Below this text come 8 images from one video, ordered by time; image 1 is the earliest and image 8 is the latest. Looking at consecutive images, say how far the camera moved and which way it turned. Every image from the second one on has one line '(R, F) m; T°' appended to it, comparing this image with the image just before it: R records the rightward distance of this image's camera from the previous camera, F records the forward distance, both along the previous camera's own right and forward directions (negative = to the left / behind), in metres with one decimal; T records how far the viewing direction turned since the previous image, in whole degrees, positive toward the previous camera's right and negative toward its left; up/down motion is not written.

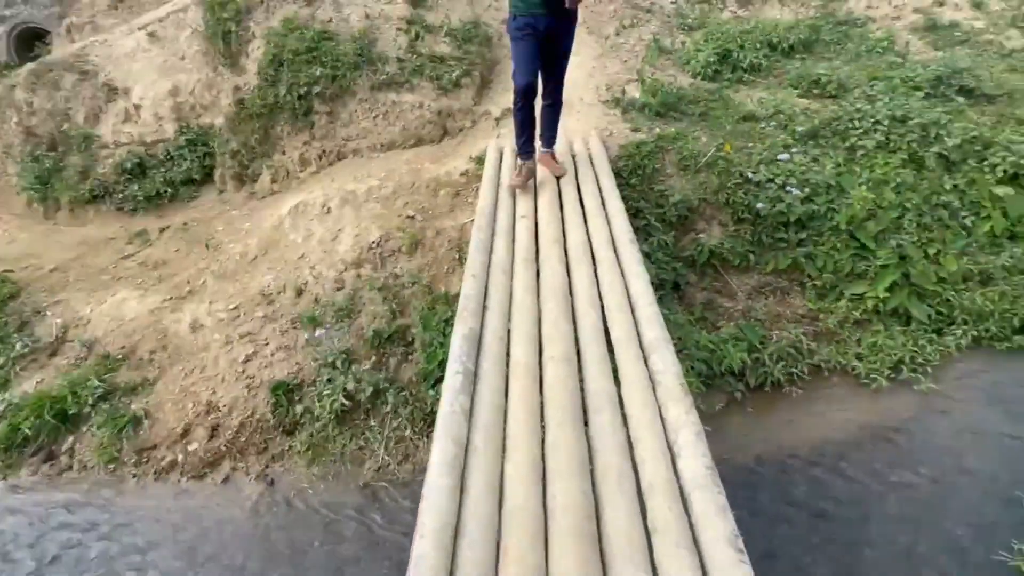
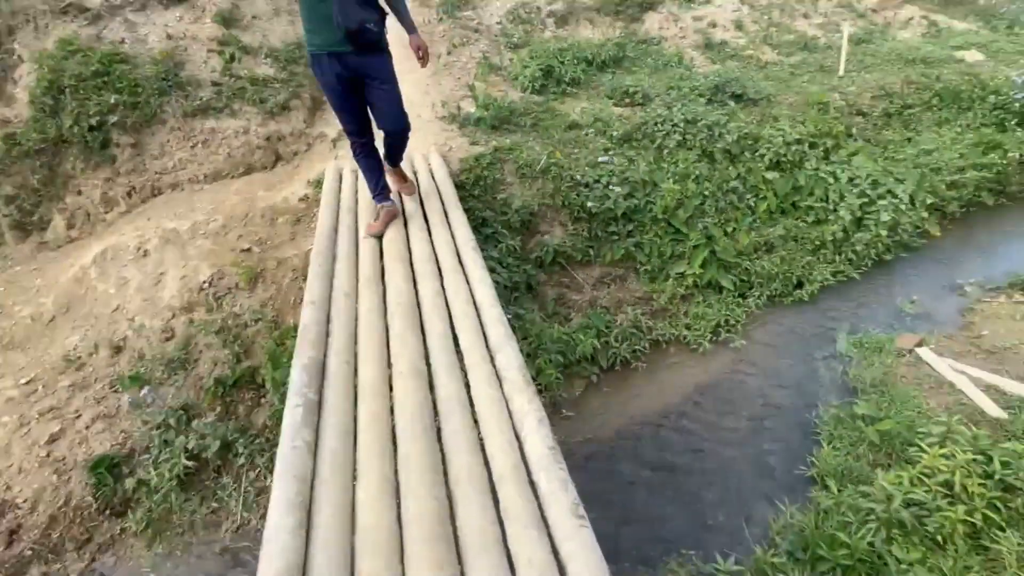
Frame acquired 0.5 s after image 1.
(+0.2, -0.1) m; +14°
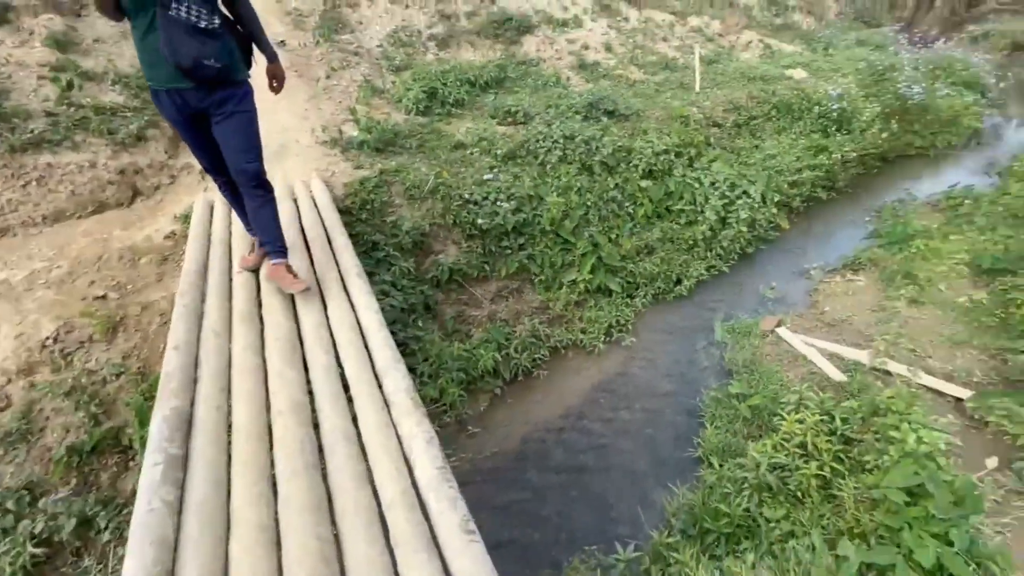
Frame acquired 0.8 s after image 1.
(+0.2, -0.1) m; +10°
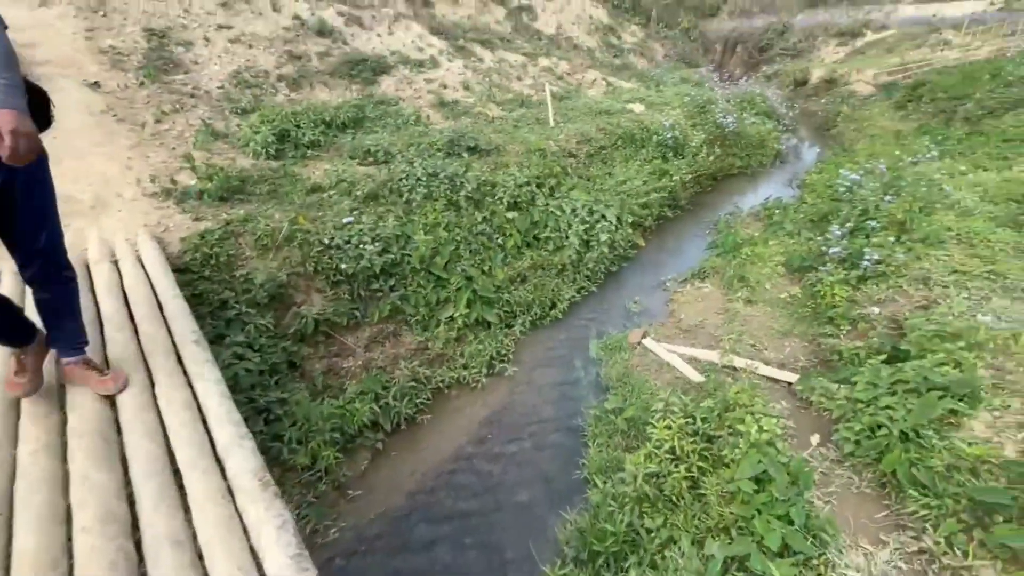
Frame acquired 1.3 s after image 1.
(+0.2, 0.0) m; +13°
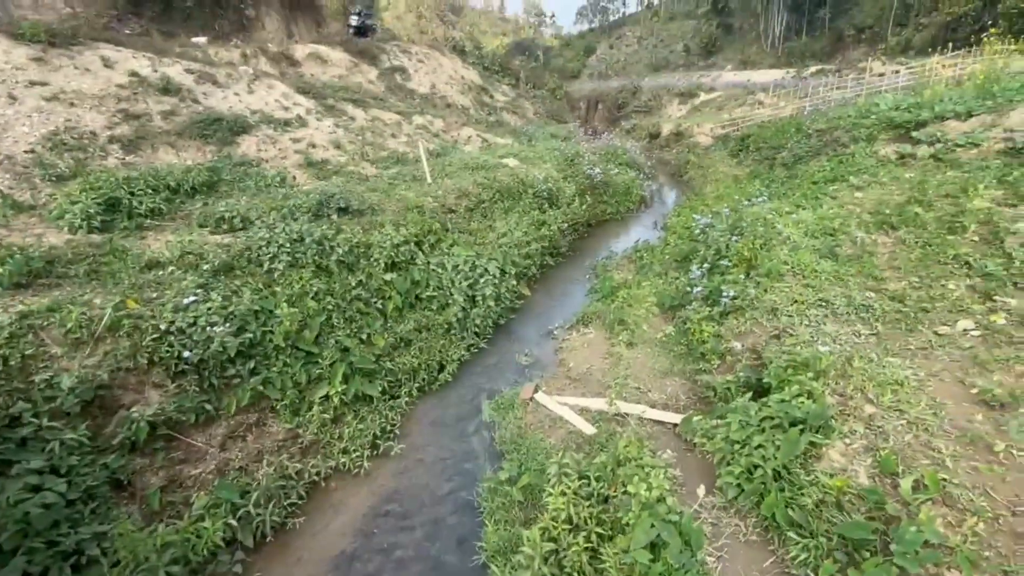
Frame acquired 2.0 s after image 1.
(+0.2, +0.2) m; +12°
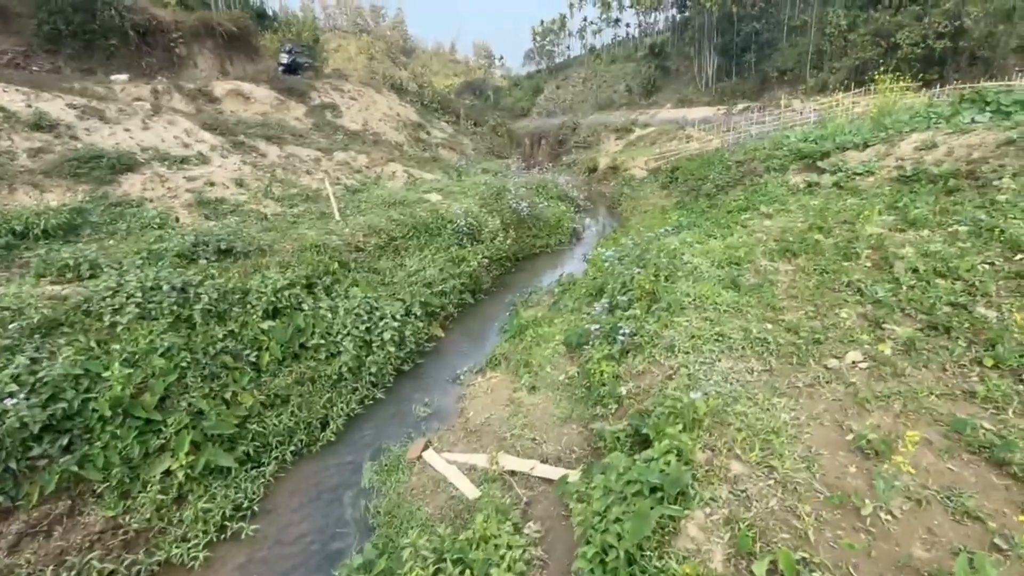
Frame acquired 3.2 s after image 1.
(+0.9, +0.5) m; +5°
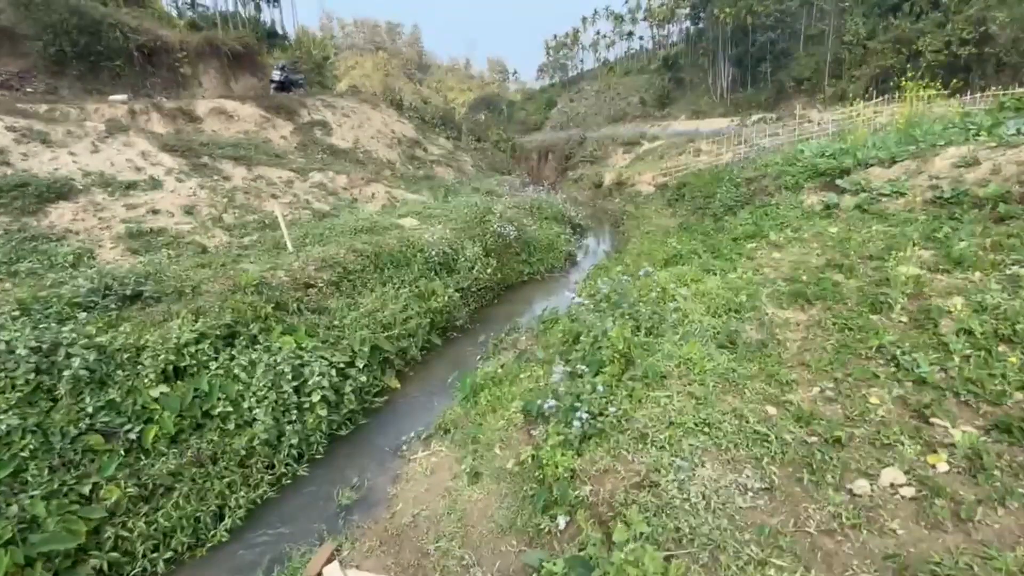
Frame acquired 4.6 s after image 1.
(+0.8, +1.2) m; -2°
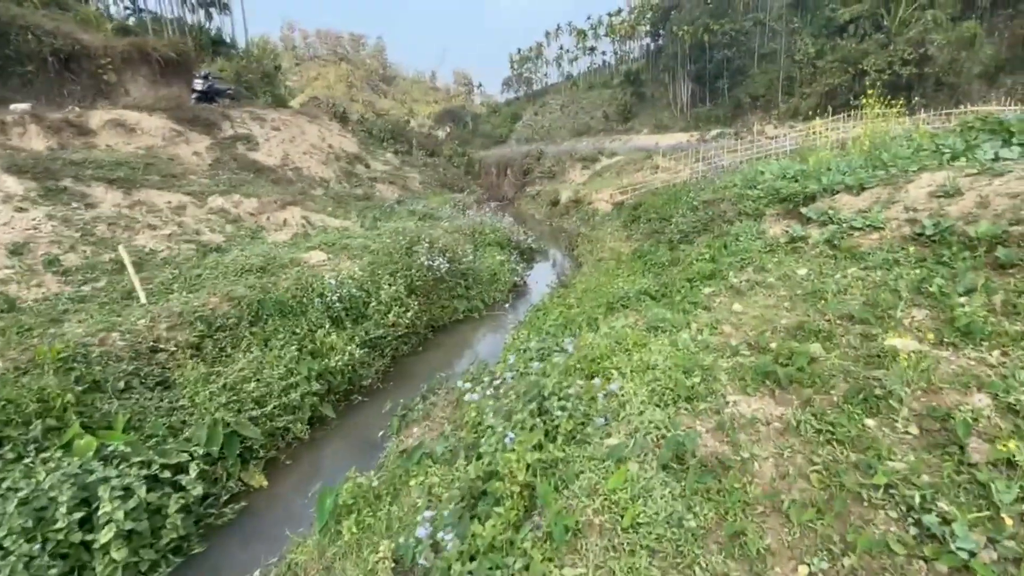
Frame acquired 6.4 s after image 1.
(+0.9, +1.6) m; +4°
